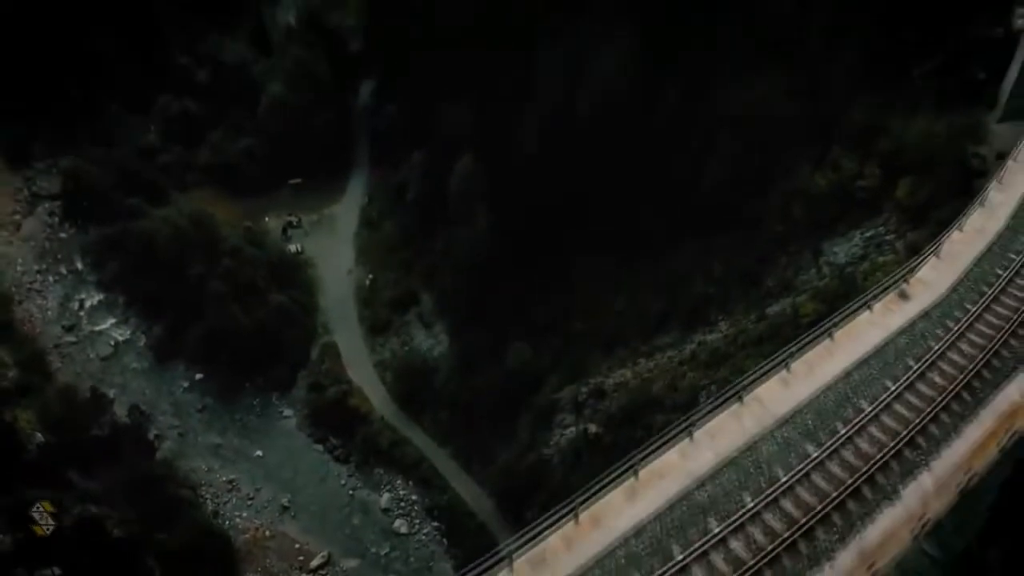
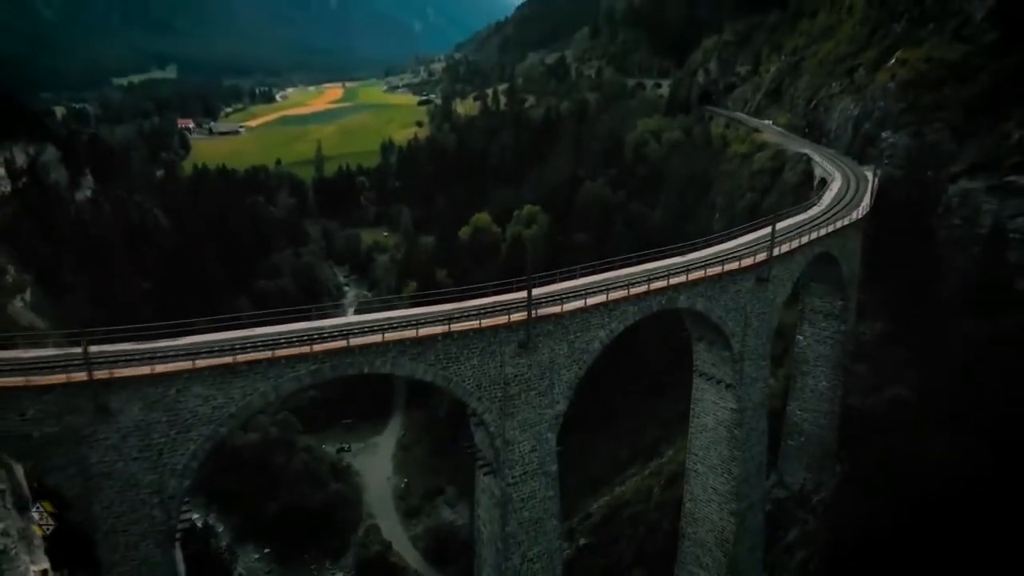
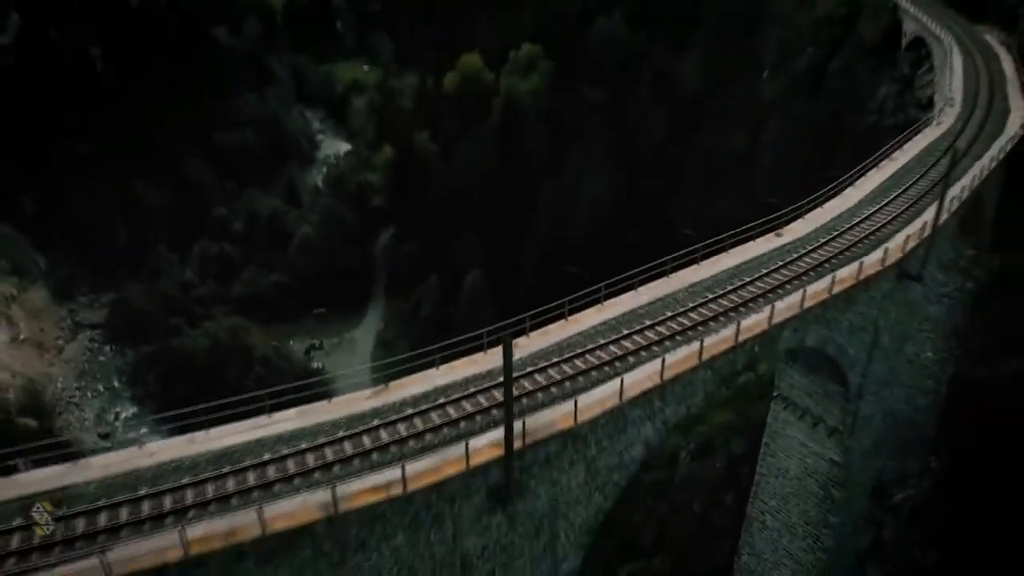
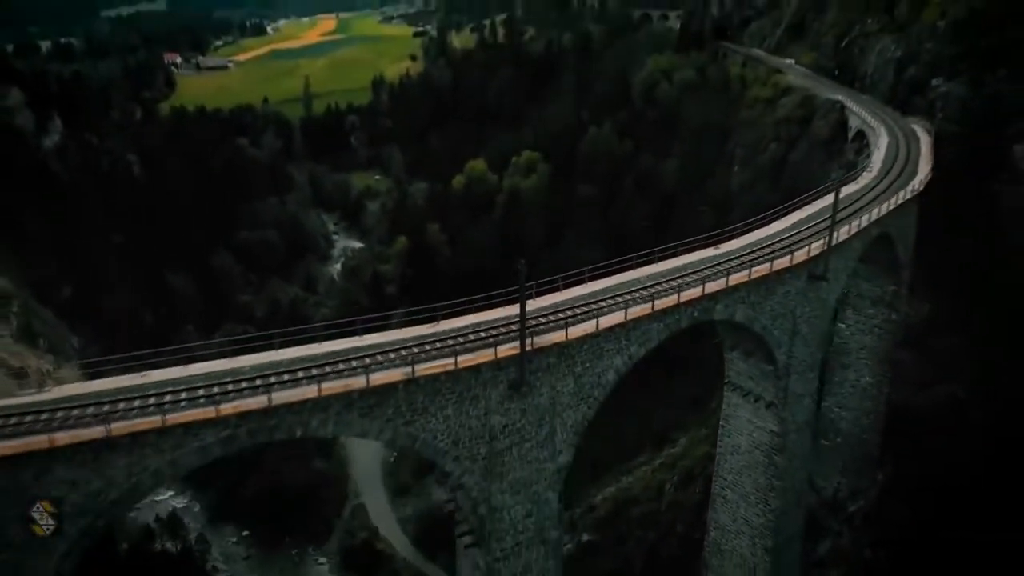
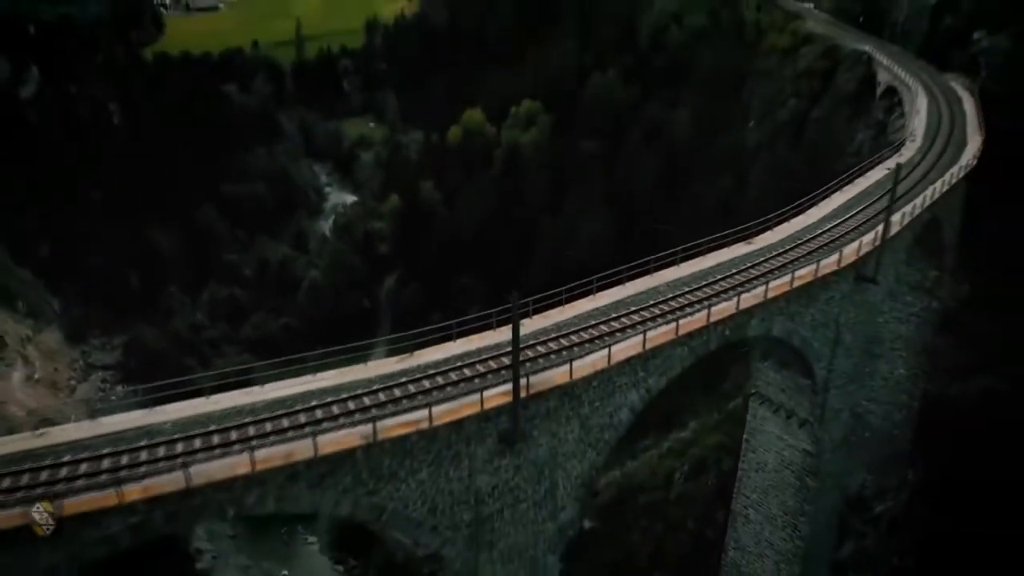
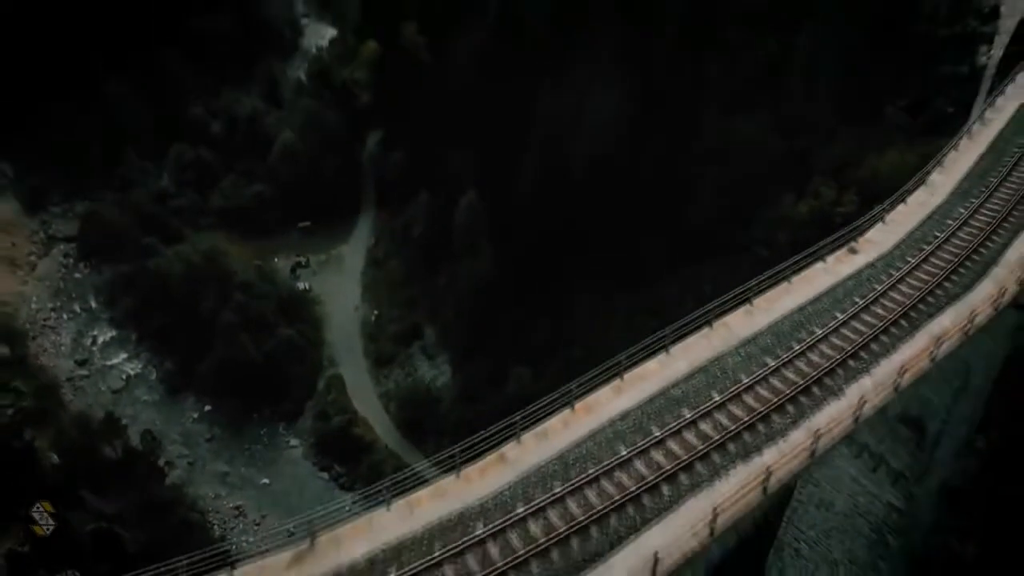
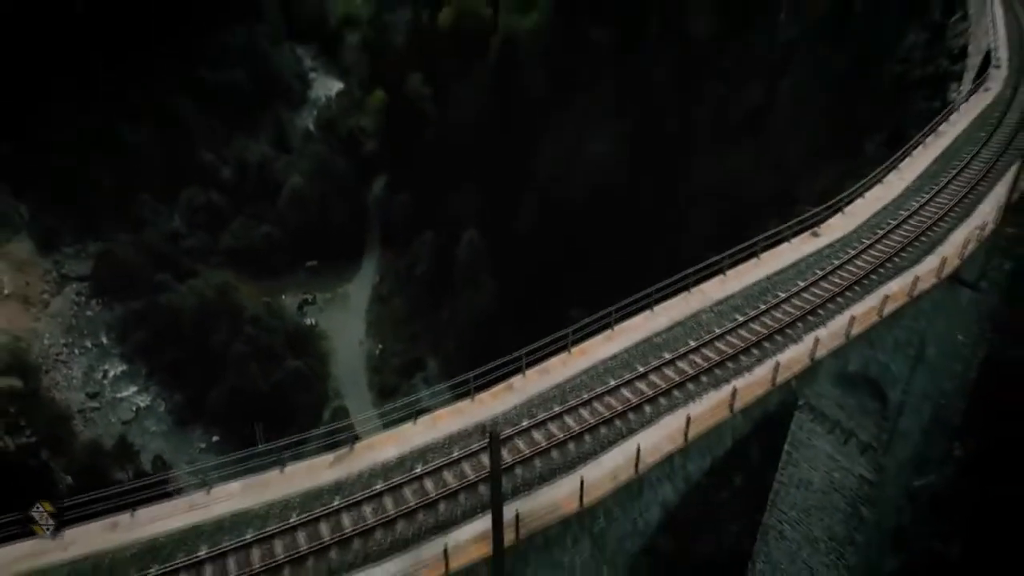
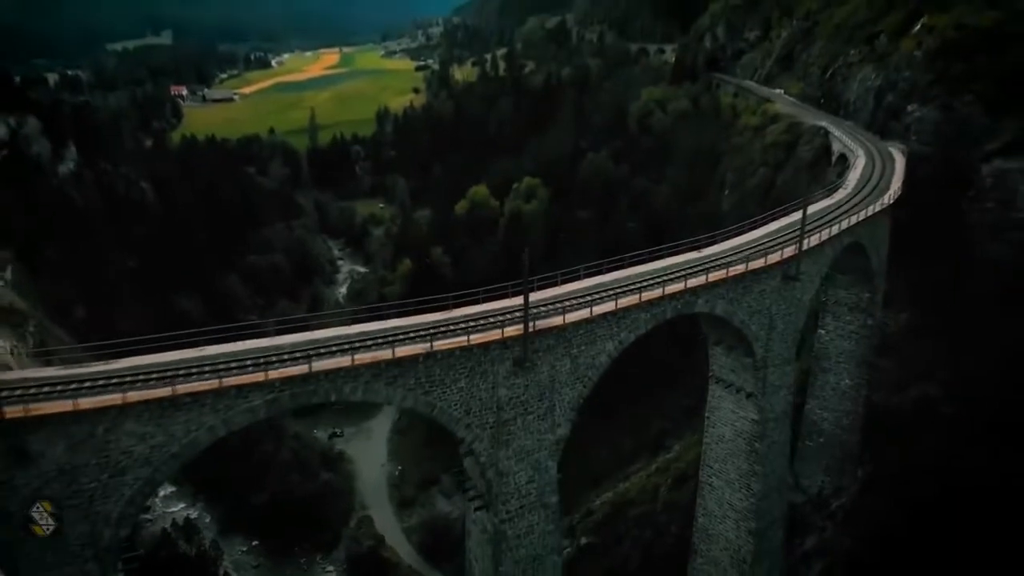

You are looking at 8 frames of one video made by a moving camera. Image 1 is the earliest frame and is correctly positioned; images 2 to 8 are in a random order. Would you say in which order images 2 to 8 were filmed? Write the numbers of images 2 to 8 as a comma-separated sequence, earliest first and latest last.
6, 7, 3, 5, 4, 8, 2
